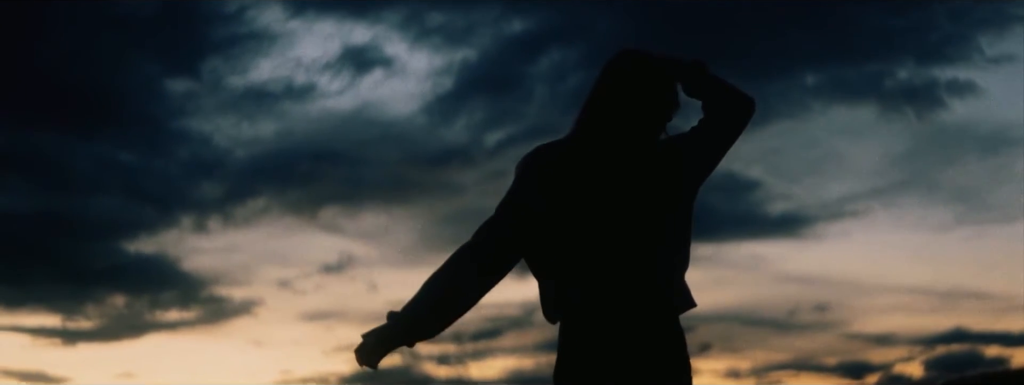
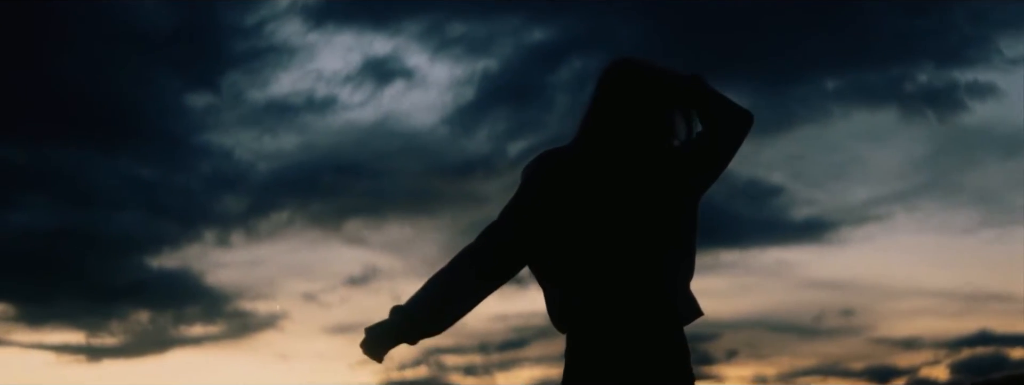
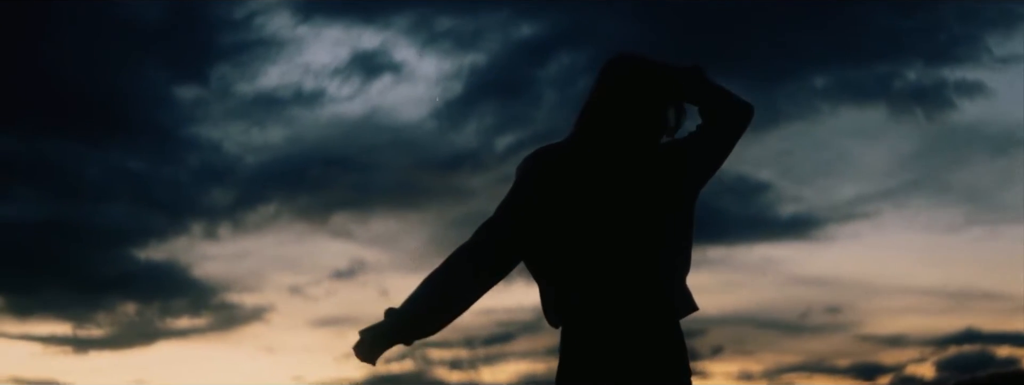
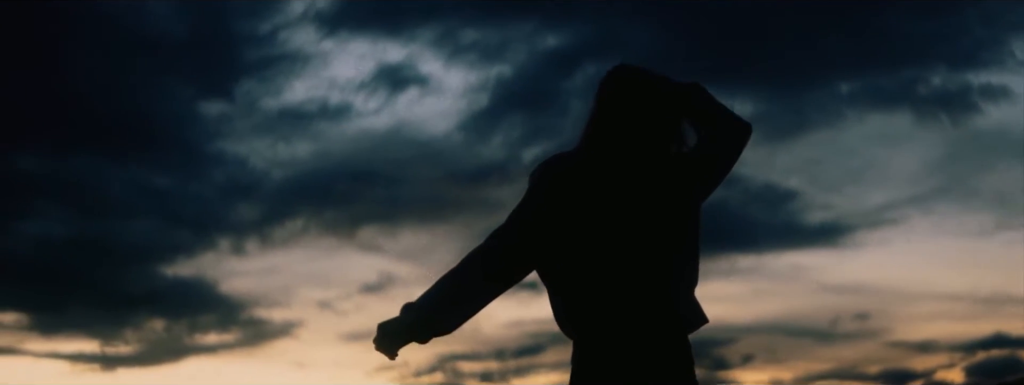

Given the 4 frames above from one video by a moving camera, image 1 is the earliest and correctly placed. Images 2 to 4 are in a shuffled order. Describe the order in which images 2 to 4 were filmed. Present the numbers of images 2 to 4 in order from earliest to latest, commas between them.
3, 2, 4
